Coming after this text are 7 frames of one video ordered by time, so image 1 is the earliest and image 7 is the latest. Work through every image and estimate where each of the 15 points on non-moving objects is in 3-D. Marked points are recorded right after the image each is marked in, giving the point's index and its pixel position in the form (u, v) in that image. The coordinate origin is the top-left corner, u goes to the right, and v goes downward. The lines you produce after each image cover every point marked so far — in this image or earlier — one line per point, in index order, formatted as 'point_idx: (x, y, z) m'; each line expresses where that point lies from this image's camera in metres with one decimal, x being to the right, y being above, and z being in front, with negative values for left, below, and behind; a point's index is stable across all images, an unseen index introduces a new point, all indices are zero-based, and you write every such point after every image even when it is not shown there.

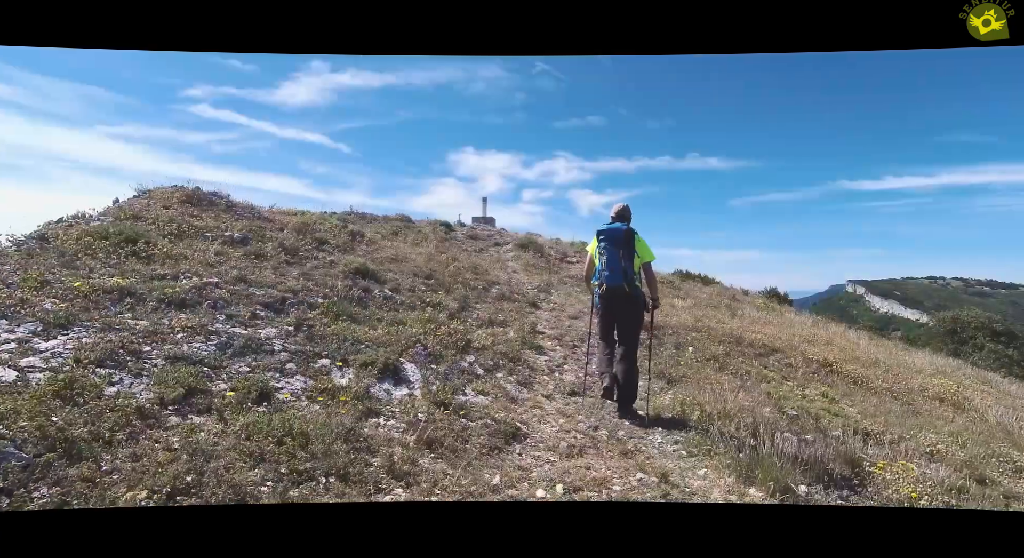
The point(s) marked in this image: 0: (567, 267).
0: (+1.4, +0.3, +12.9) m
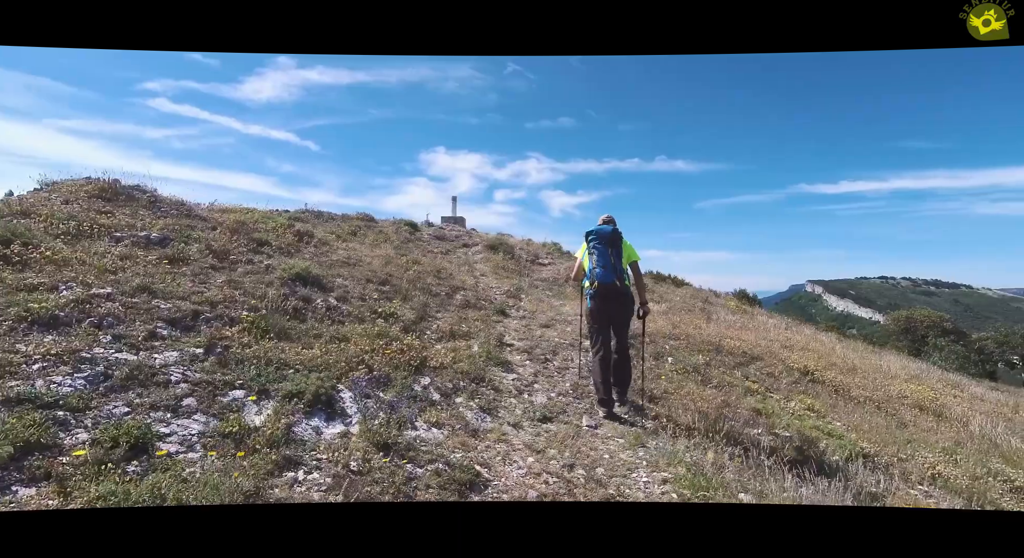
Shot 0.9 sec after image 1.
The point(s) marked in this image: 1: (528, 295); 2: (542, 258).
0: (+0.6, +0.2, +12.5) m
1: (+0.3, -0.4, +10.1) m
2: (+0.8, +0.6, +13.6) m
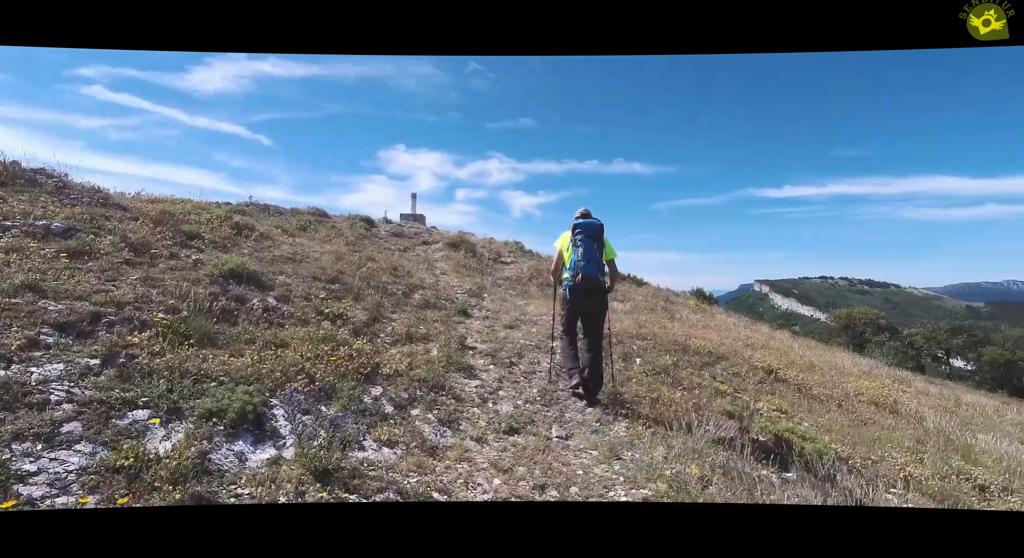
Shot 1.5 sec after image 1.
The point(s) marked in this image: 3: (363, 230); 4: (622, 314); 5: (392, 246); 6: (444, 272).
0: (-0.3, +0.3, +12.2) m
1: (-0.5, -0.4, +9.8) m
2: (-0.2, +0.6, +13.3) m
3: (-3.8, +1.2, +12.2) m
4: (+2.1, -0.7, +8.9) m
5: (-3.0, +0.8, +11.9) m
6: (-1.5, +0.1, +10.8) m
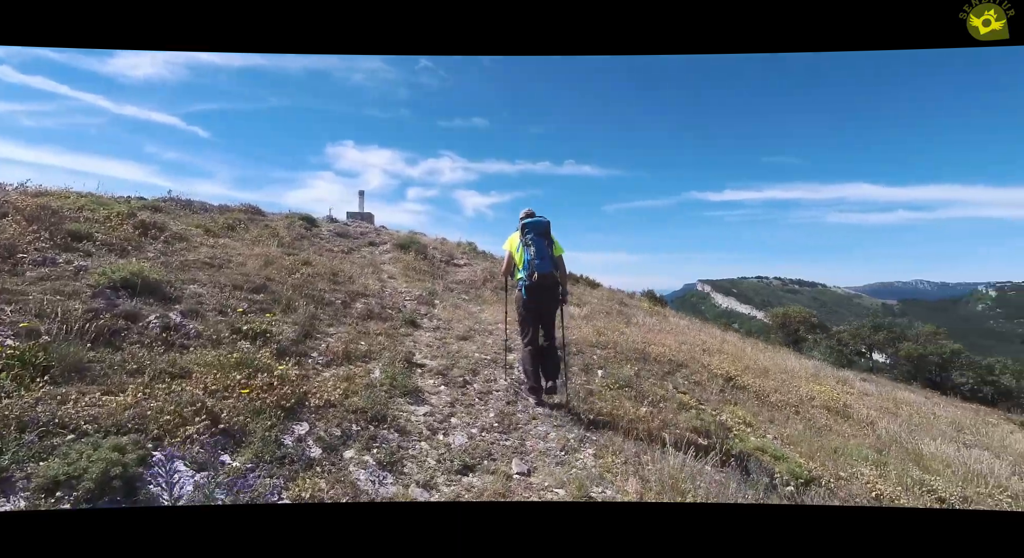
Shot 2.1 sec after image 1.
0: (-1.5, +0.2, +11.7) m
1: (-1.4, -0.4, +9.4) m
2: (-1.5, +0.6, +12.9) m
3: (-4.9, +1.1, +11.4) m
4: (+1.2, -0.7, +8.7) m
5: (-4.1, +0.7, +11.2) m
6: (-2.5, +0.1, +10.3) m
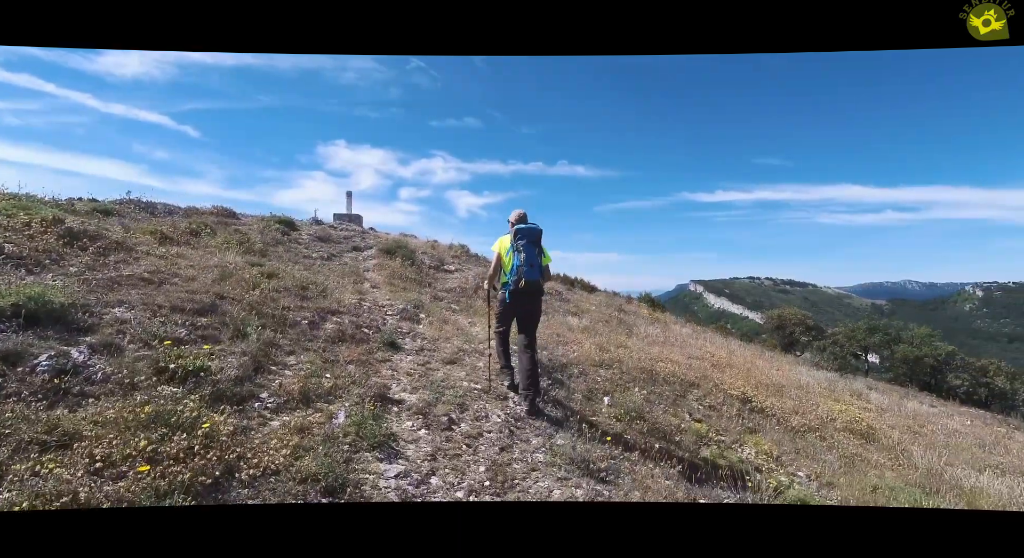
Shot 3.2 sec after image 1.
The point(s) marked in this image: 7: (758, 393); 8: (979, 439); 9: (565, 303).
0: (-1.6, +0.1, +11.2) m
1: (-1.5, -0.6, +8.8) m
2: (-1.6, +0.4, +12.3) m
3: (-5.1, +1.0, +10.8) m
4: (+1.1, -0.9, +8.2) m
5: (-4.2, +0.6, +10.6) m
6: (-2.7, -0.1, +9.7) m
7: (+3.7, -1.8, +7.2) m
8: (+6.4, -2.2, +6.6) m
9: (+1.3, -0.5, +11.3) m
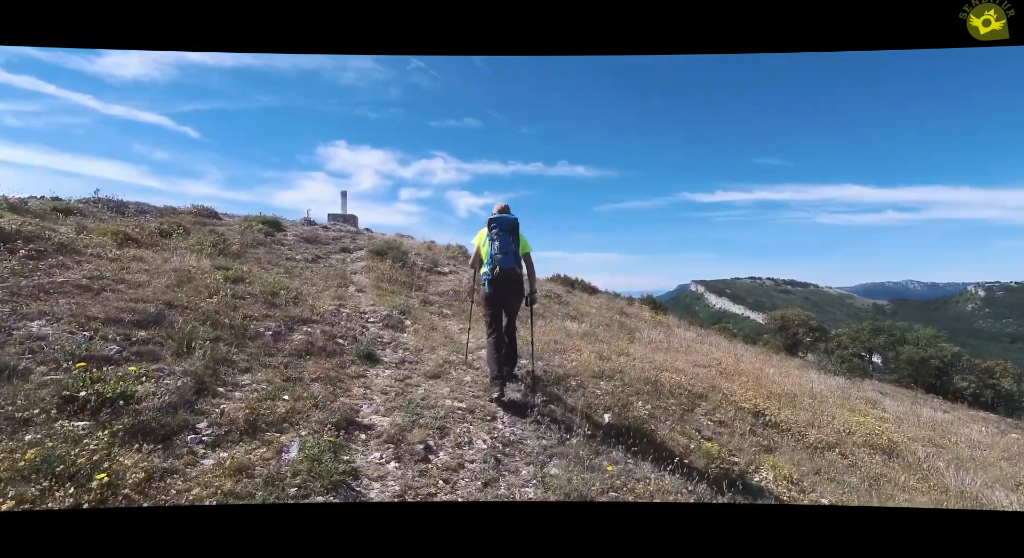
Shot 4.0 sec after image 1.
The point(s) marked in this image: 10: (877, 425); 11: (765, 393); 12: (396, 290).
0: (-1.7, 0.0, +10.8) m
1: (-1.6, -0.6, +8.5) m
2: (-1.7, +0.4, +11.9) m
3: (-5.1, +1.0, +10.4) m
4: (+1.1, -0.9, +7.8) m
5: (-4.3, +0.5, +10.2) m
6: (-2.7, -0.1, +9.3) m
7: (+3.6, -1.8, +6.8) m
8: (+6.3, -2.2, +6.2) m
9: (+1.2, -0.6, +10.9) m
10: (+4.7, -1.9, +6.1) m
11: (+3.8, -1.7, +7.2) m
12: (-2.2, -0.1, +9.7) m
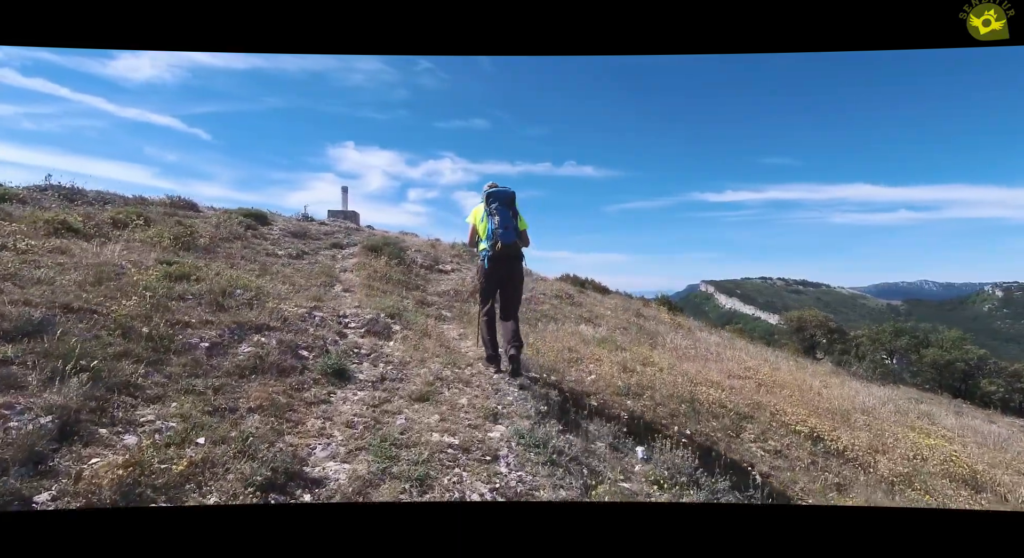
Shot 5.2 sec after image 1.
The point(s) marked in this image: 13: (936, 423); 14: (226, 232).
0: (-1.5, 0.0, +10.1) m
1: (-1.4, -0.6, +7.8) m
2: (-1.5, +0.4, +11.2) m
3: (-5.0, +1.0, +9.8) m
4: (+1.2, -0.9, +7.1) m
5: (-4.1, +0.5, +9.6) m
6: (-2.6, -0.1, +8.7) m
7: (+3.7, -1.8, +6.0) m
8: (+6.4, -2.2, +5.4) m
9: (+1.4, -0.6, +10.2) m
10: (+4.8, -1.8, +5.3) m
11: (+3.9, -1.6, +6.4) m
12: (-2.0, -0.1, +9.0) m
13: (+5.7, -1.9, +6.5) m
14: (-5.2, +1.1, +9.8) m
